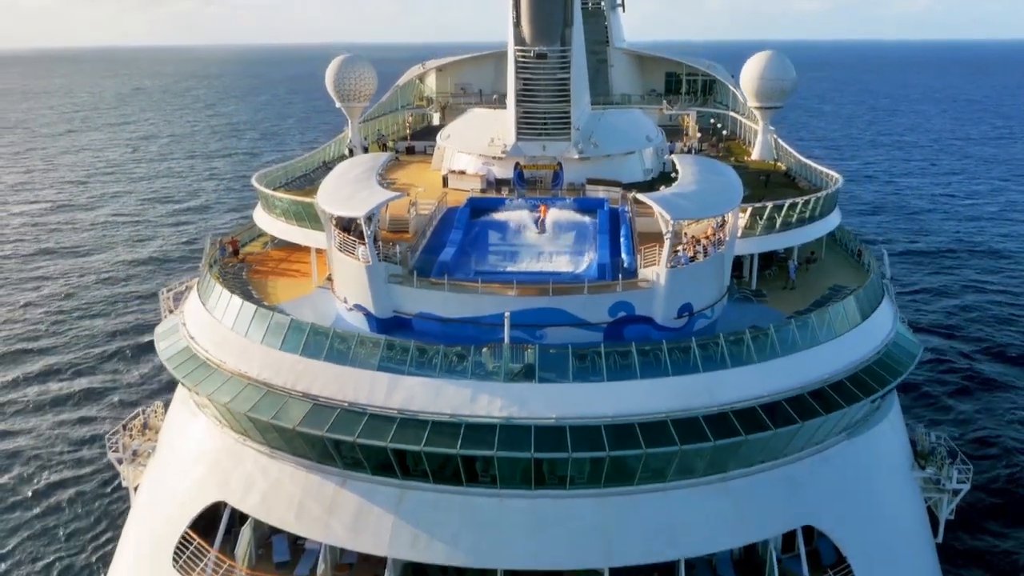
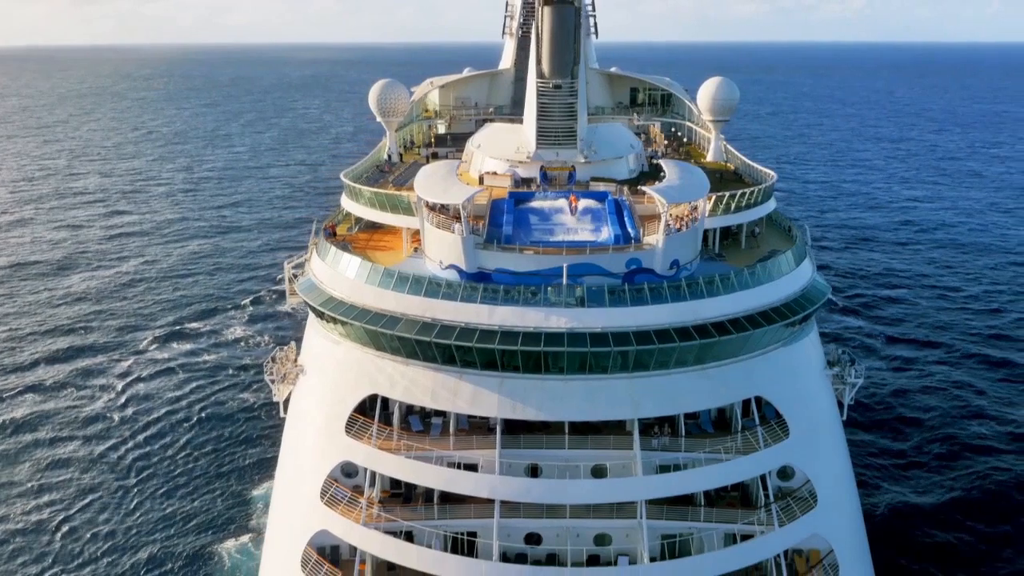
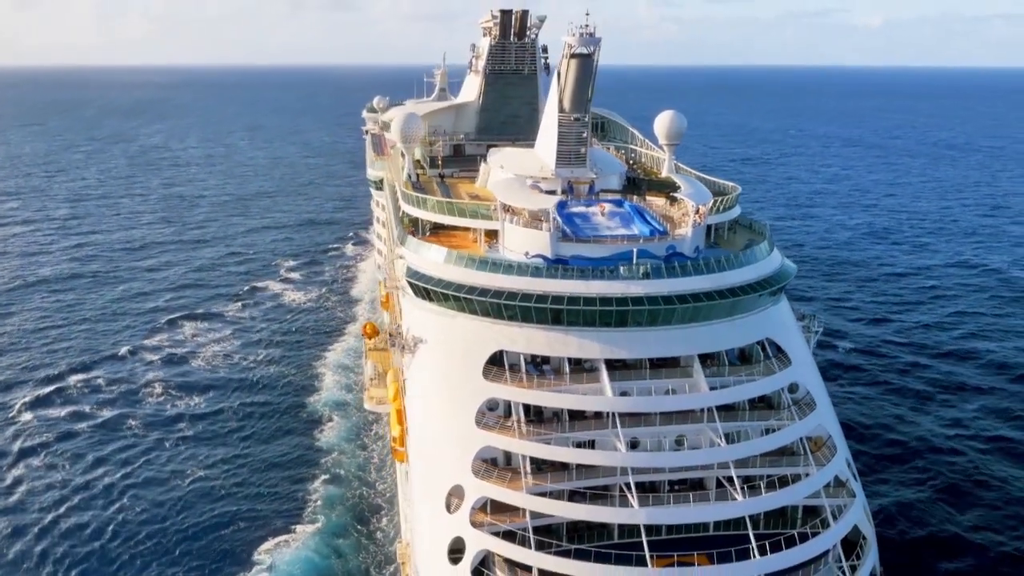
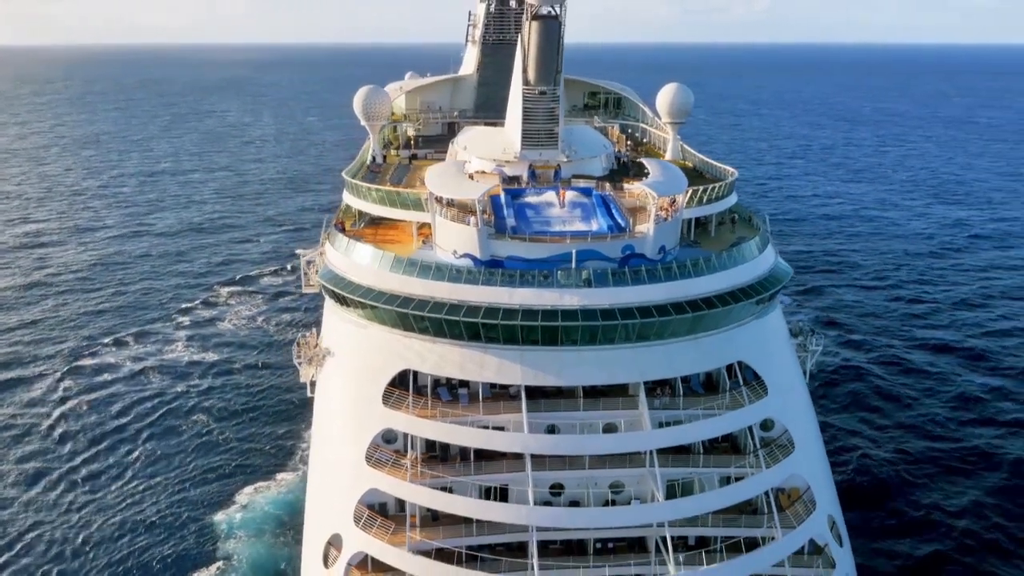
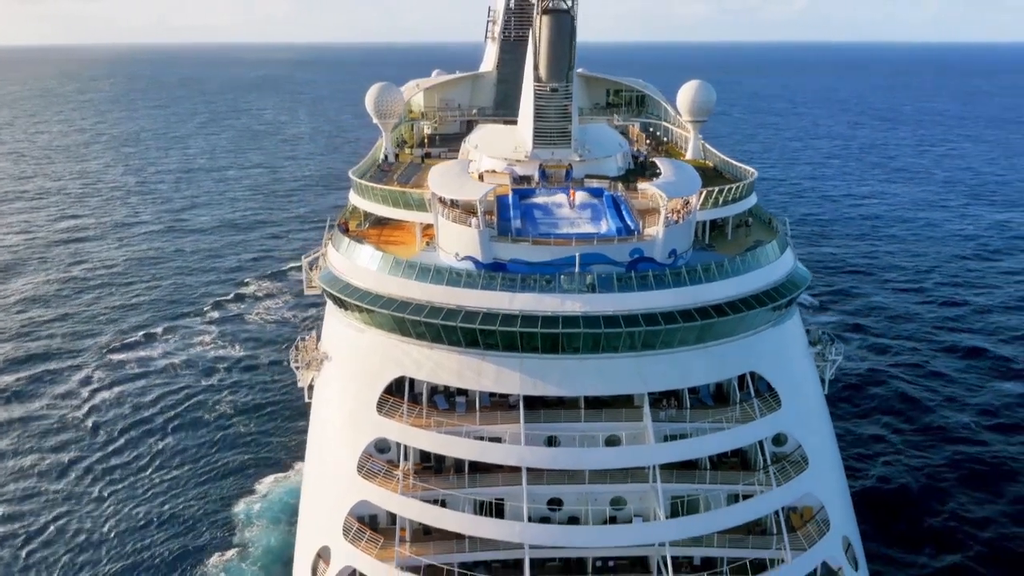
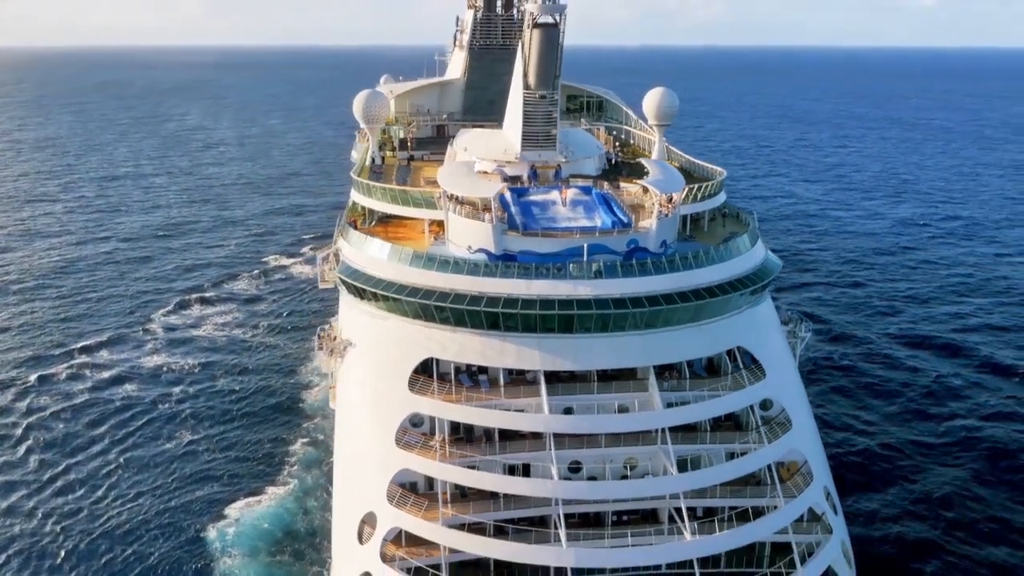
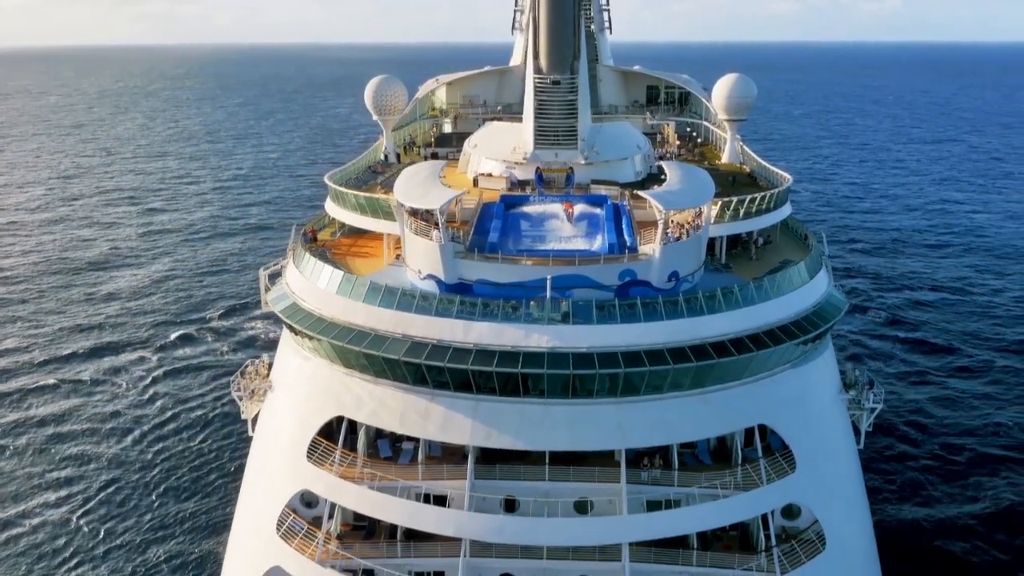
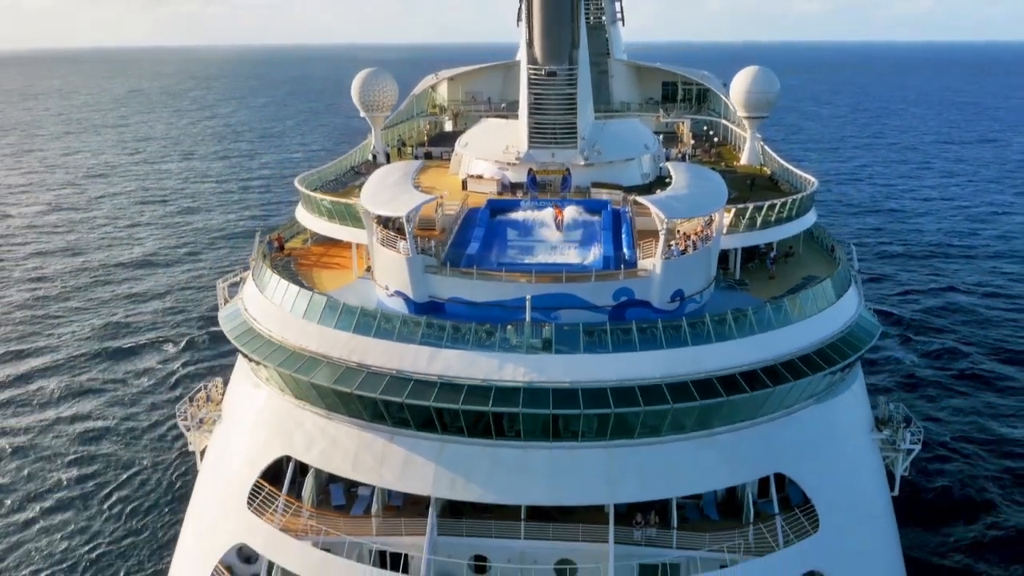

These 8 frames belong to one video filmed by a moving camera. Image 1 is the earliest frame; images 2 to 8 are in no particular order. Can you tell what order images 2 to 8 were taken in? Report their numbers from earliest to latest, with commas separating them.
8, 7, 2, 5, 4, 6, 3
